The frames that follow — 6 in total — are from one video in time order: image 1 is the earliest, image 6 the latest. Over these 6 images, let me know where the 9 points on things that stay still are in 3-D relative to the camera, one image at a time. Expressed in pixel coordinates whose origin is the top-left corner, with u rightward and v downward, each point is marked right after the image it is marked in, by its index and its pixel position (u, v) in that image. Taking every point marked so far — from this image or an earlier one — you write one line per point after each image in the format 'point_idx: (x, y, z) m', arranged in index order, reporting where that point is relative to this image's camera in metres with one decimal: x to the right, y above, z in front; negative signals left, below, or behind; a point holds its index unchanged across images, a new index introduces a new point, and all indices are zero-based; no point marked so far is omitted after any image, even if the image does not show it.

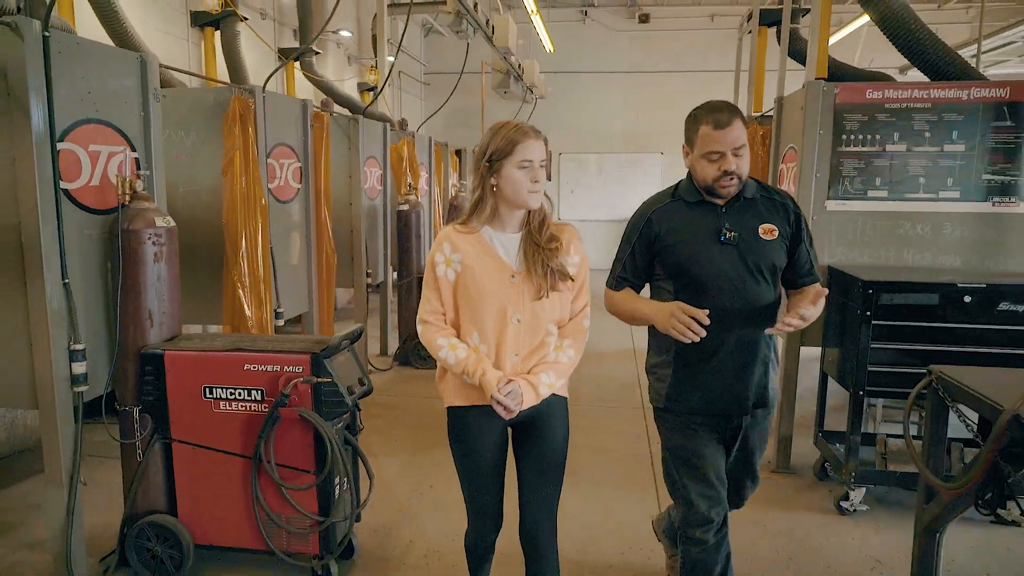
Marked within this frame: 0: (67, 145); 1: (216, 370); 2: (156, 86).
0: (-1.3, +0.4, +2.0) m
1: (-0.9, -0.2, +2.0) m
2: (-1.2, +0.7, +2.4) m
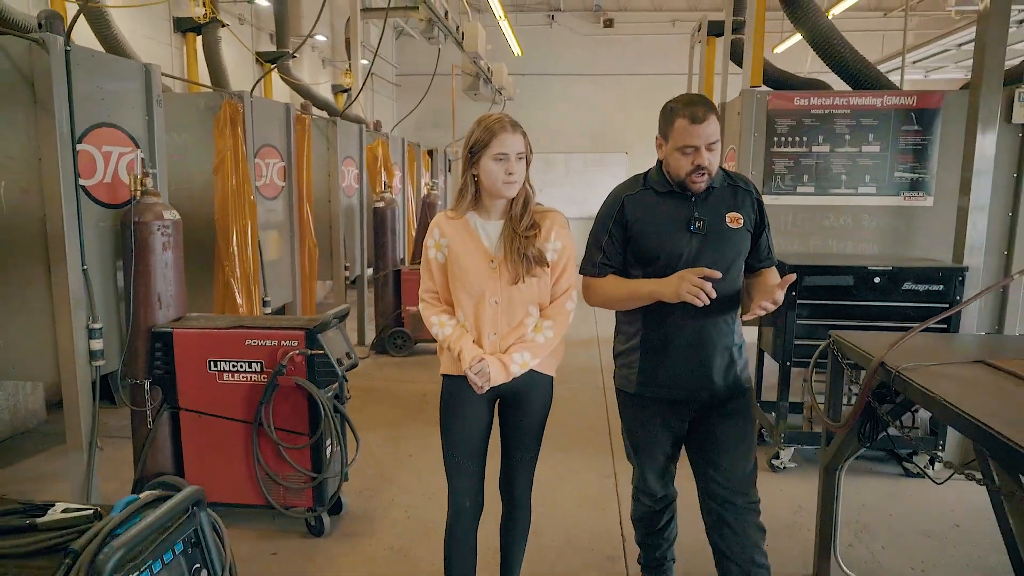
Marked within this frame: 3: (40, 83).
0: (-1.4, +0.5, +2.3) m
1: (-1.0, -0.2, +2.3) m
2: (-1.3, +0.7, +2.6) m
3: (-1.4, +0.6, +2.2) m
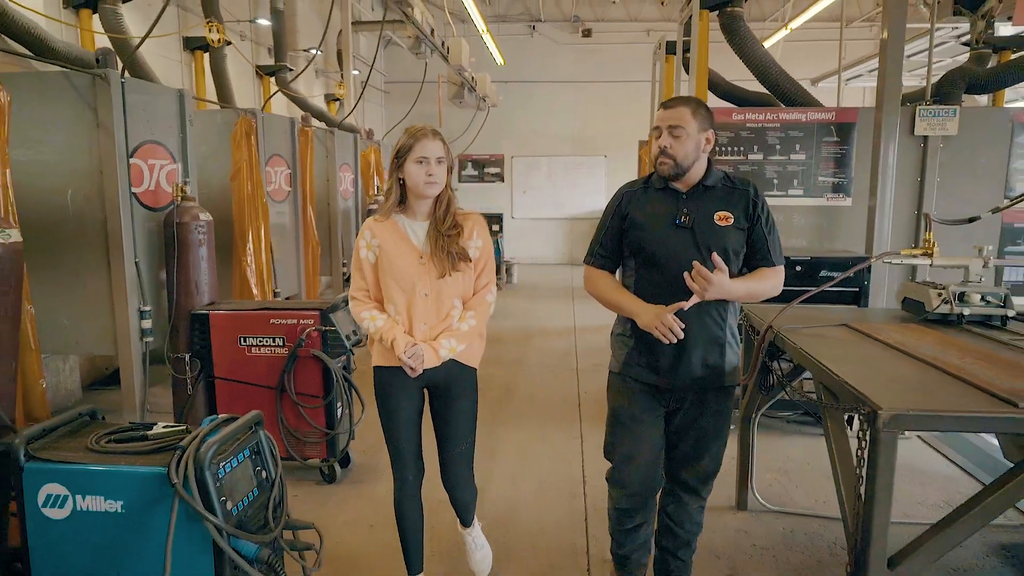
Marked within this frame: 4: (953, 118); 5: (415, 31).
0: (-1.5, +0.5, +2.8) m
1: (-1.0, -0.1, +2.8) m
2: (-1.4, +0.8, +3.1) m
3: (-1.5, +0.7, +2.6) m
4: (+2.2, +0.8, +3.4) m
5: (-0.9, +2.3, +6.4) m
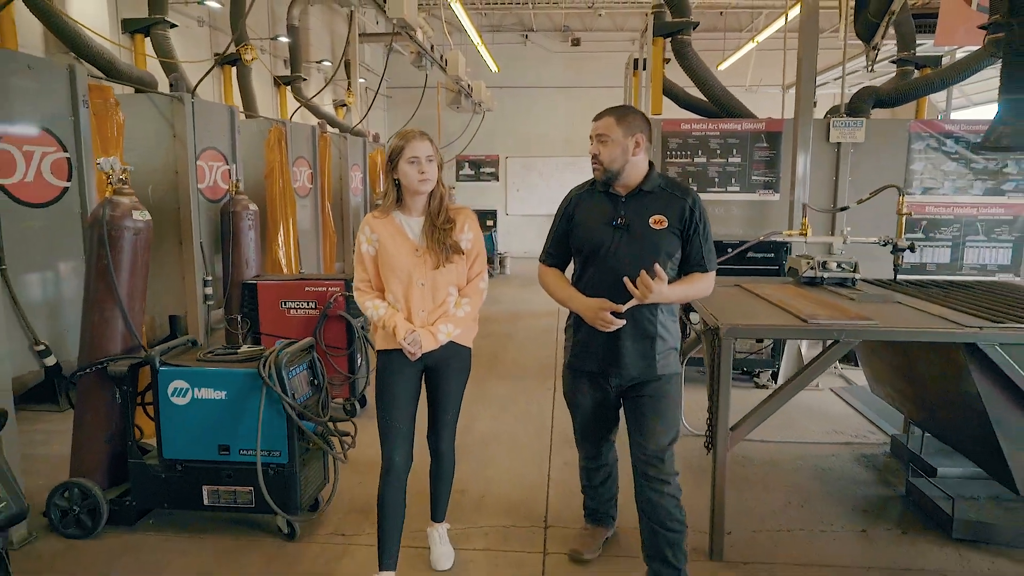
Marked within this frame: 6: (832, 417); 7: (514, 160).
0: (-1.6, +0.6, +3.6) m
1: (-1.1, 0.0, +3.6) m
2: (-1.5, +0.9, +3.9) m
3: (-1.6, +0.8, +3.4) m
4: (+2.1, +1.0, +4.2) m
5: (-1.0, +2.5, +7.2) m
6: (+1.7, -0.7, +3.7) m
7: (0.0, +2.2, +12.2) m
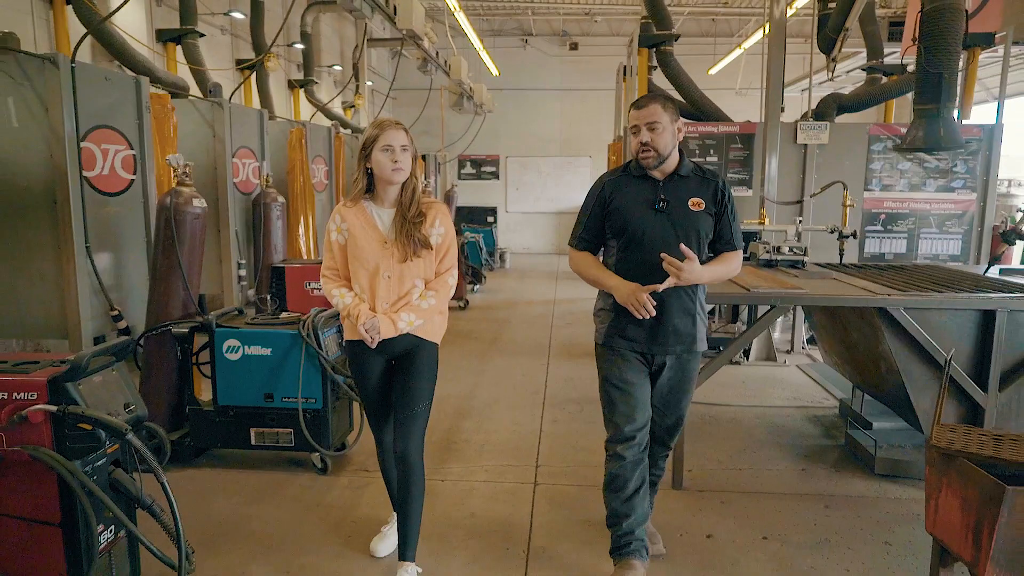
0: (-1.6, +0.7, +4.0) m
1: (-1.1, +0.1, +4.0) m
2: (-1.5, +1.0, +4.4) m
3: (-1.6, +0.9, +3.9) m
4: (+2.1, +1.0, +4.7) m
5: (-1.0, +2.6, +7.7) m
6: (+1.6, -0.6, +4.1) m
7: (0.0, +2.3, +12.6) m
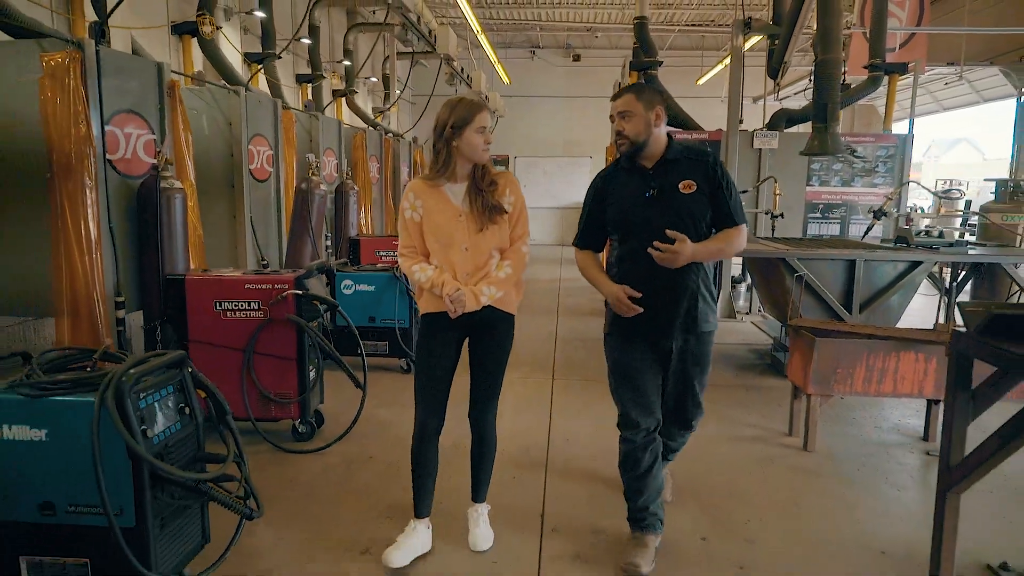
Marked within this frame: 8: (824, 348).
0: (-1.4, +1.0, +5.3) m
1: (-1.0, +0.3, +5.3) m
2: (-1.4, +1.3, +5.7) m
3: (-1.5, +1.2, +5.2) m
4: (+2.2, +1.3, +6.0) m
5: (-0.8, +2.8, +9.0) m
6: (+1.8, -0.4, +5.5) m
7: (+0.2, +2.5, +14.0) m
8: (+1.3, -0.2, +2.9) m
